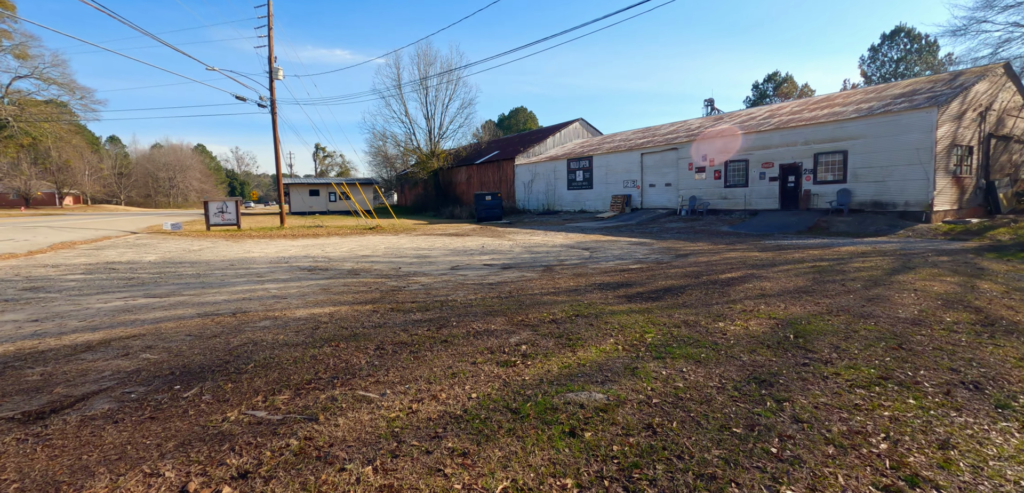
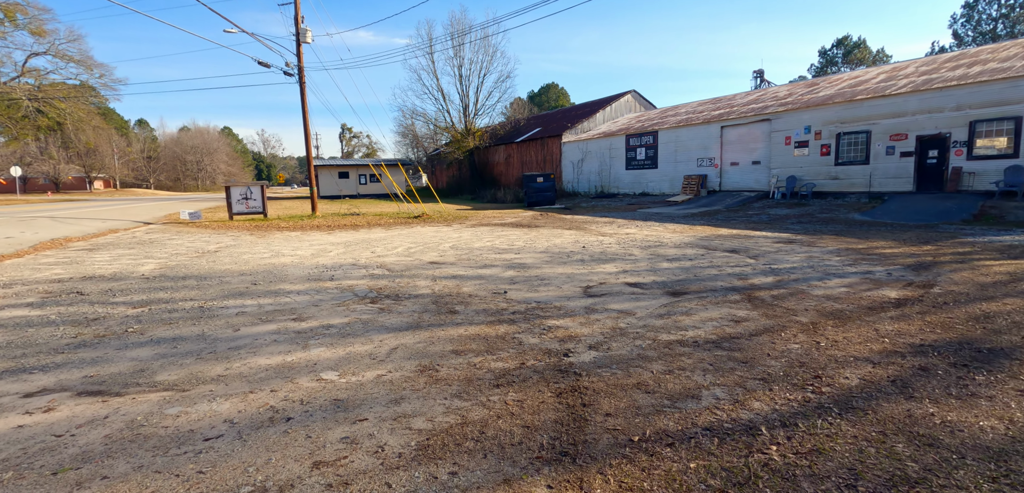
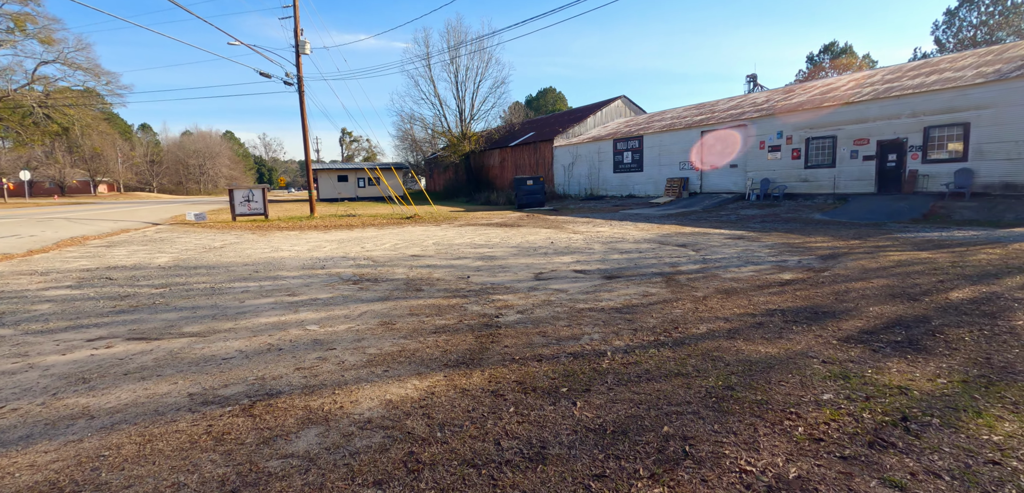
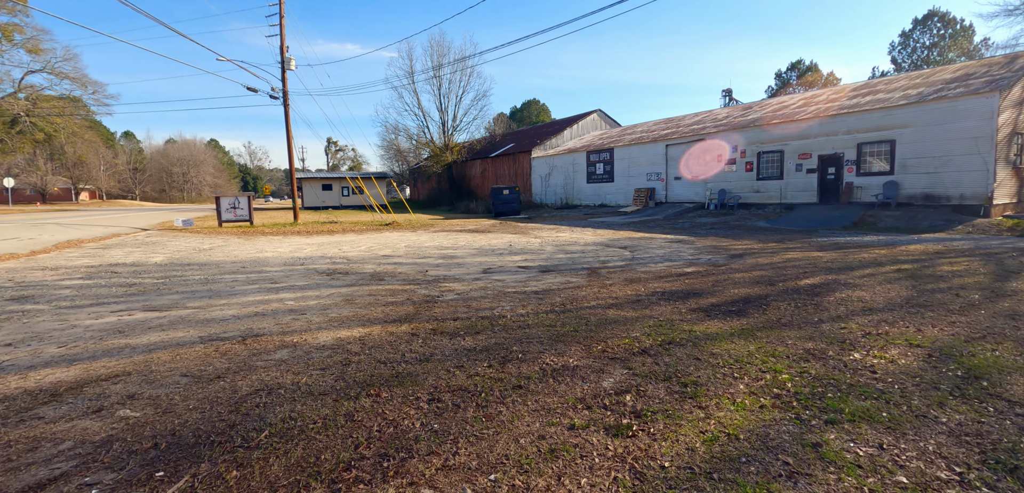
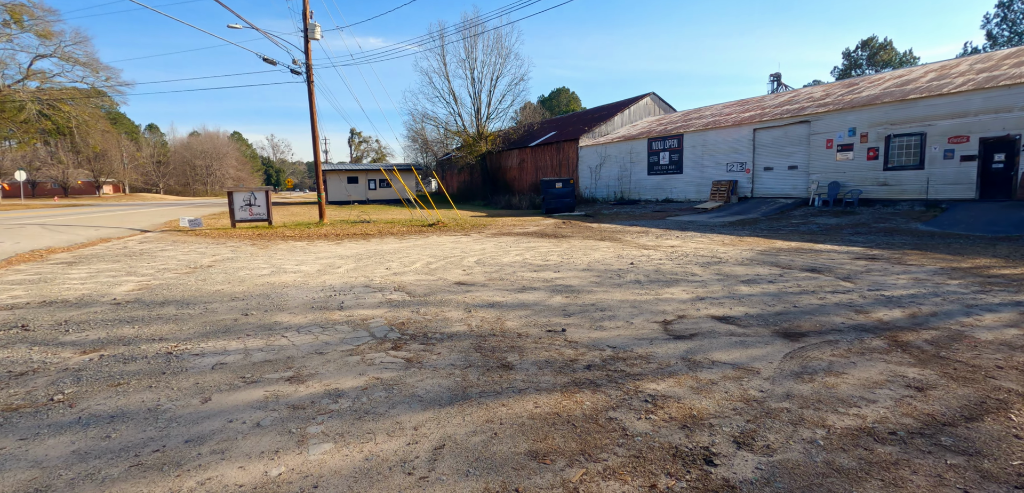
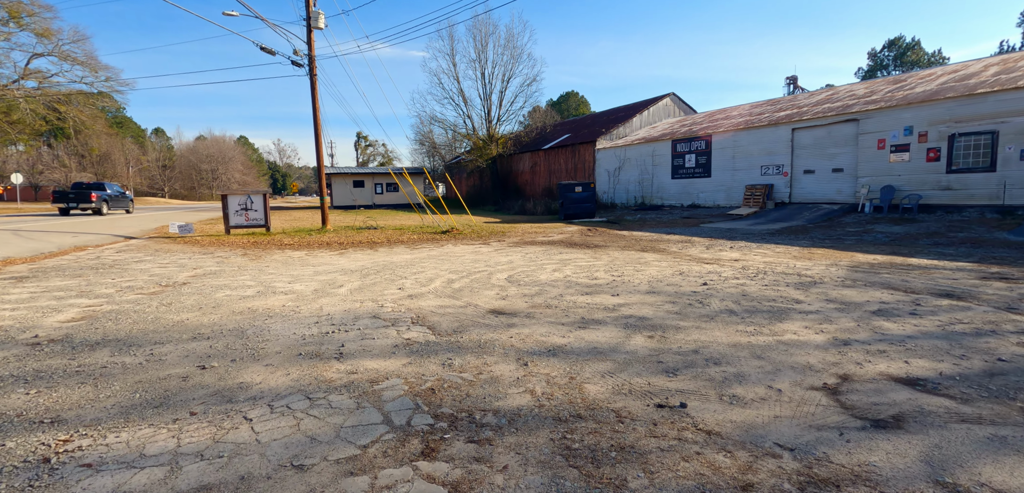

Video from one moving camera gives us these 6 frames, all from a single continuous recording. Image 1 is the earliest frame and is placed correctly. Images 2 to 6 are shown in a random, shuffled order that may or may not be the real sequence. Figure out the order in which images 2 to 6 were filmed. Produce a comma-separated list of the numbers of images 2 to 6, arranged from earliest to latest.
4, 3, 2, 5, 6
